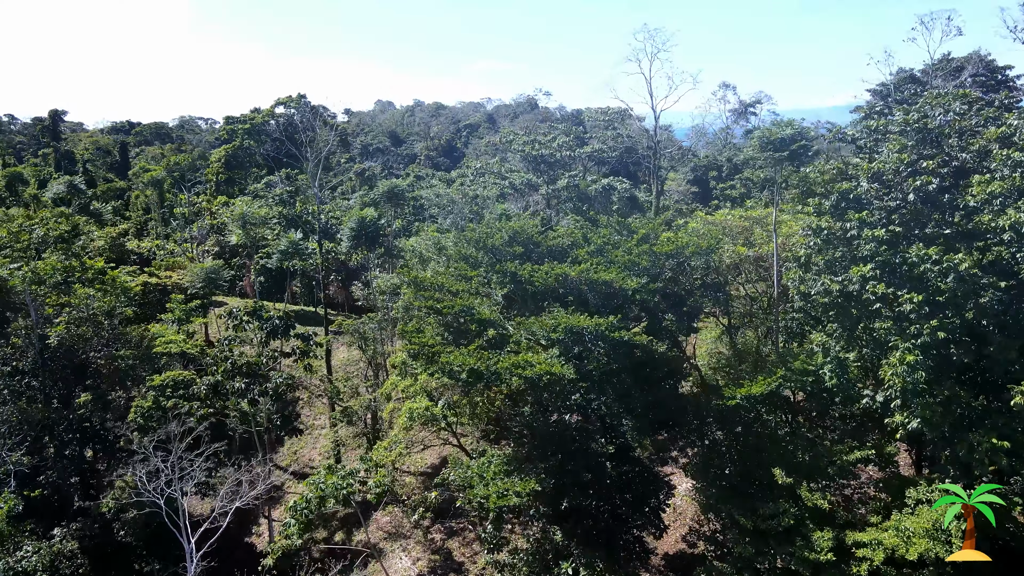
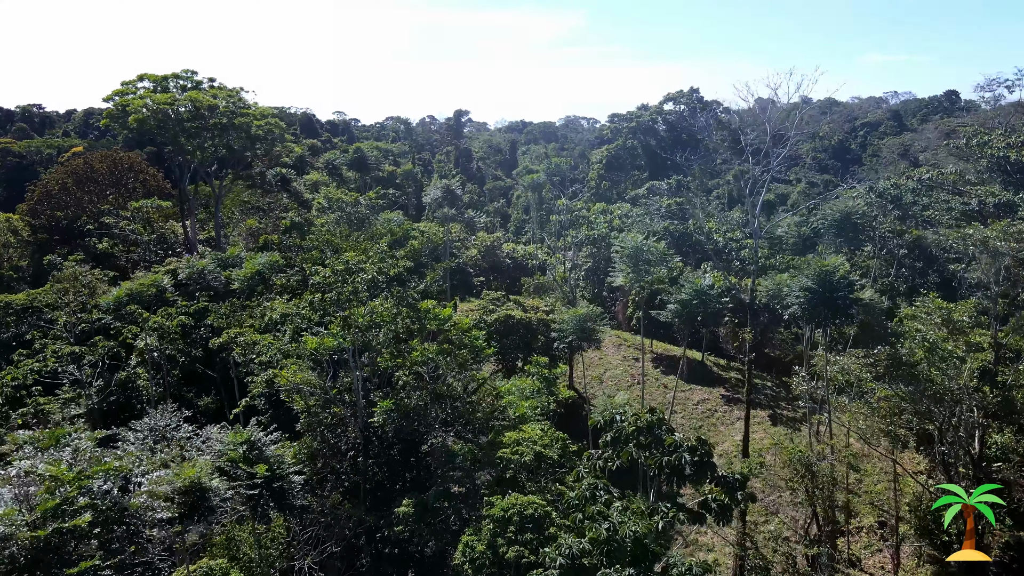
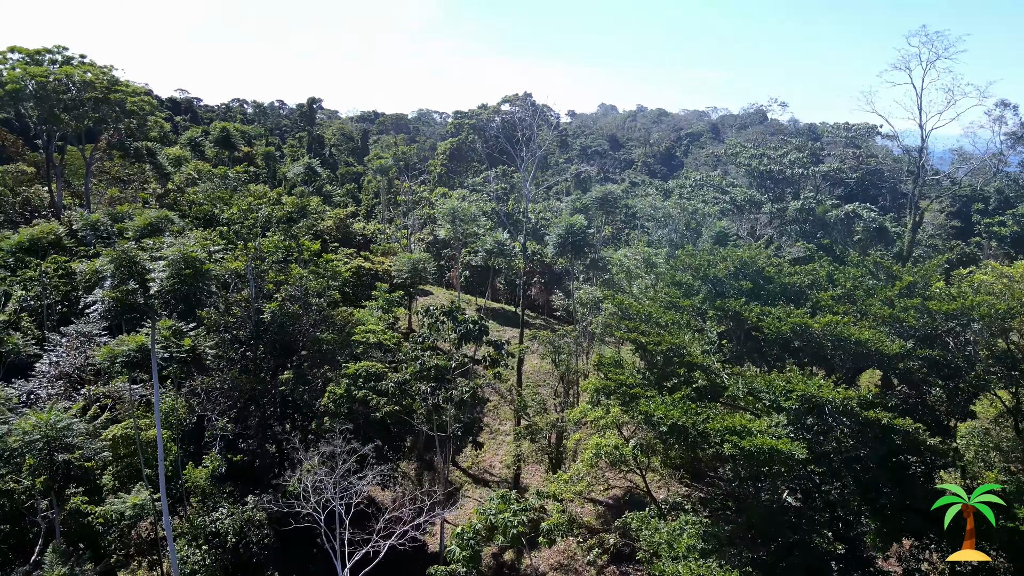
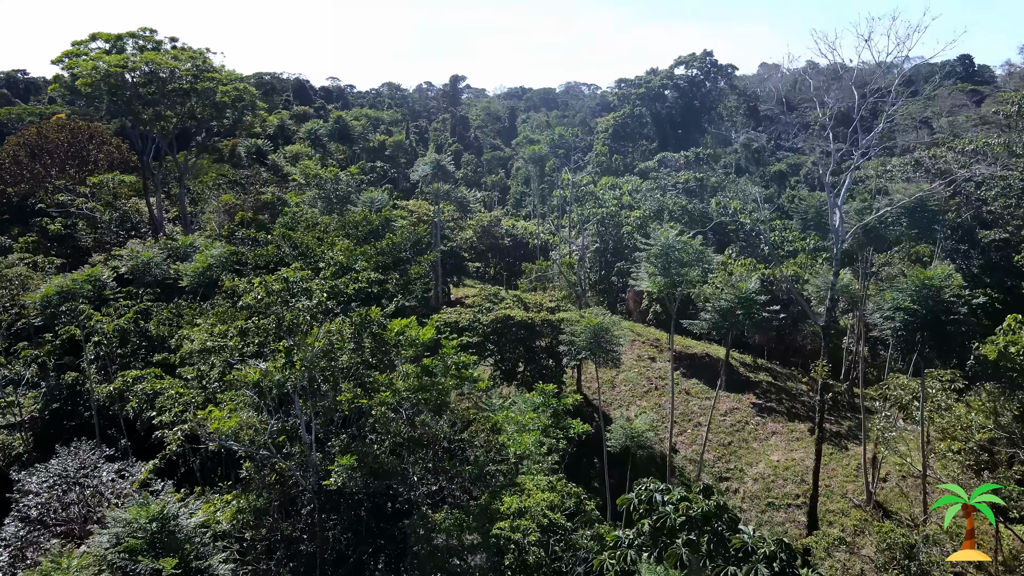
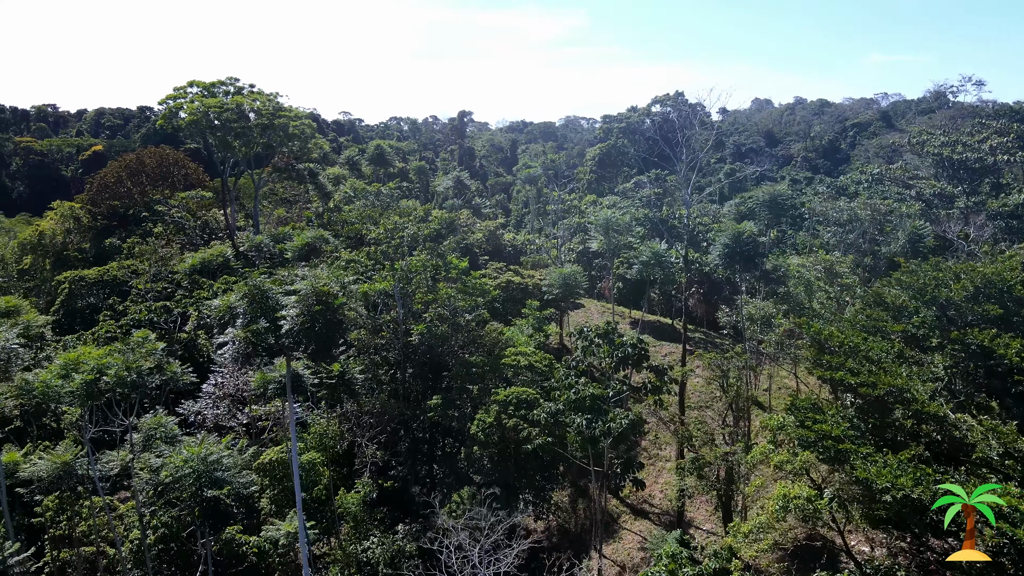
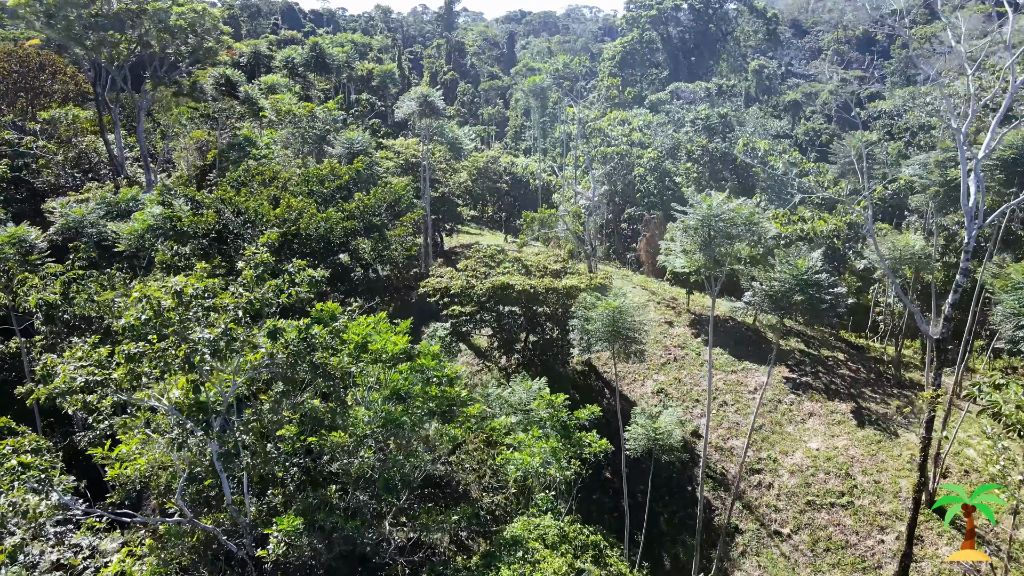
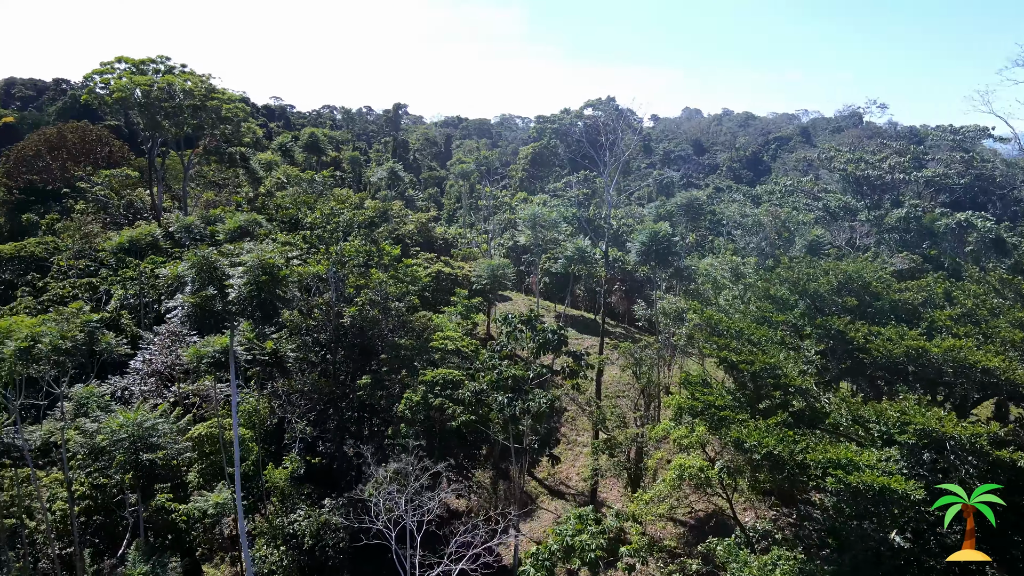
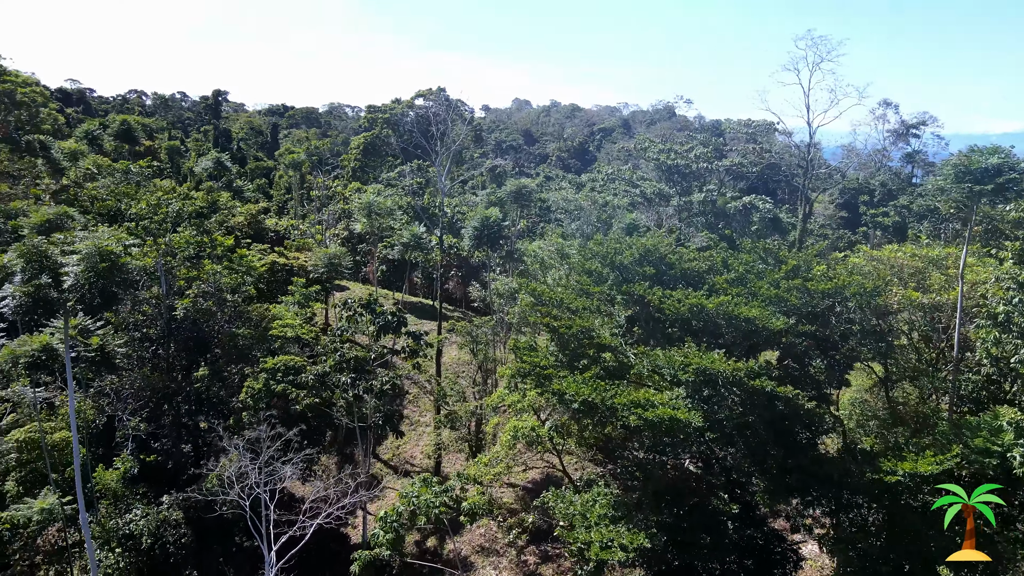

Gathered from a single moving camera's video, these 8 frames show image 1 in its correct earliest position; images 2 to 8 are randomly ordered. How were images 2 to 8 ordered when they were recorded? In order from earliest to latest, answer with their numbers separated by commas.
8, 3, 7, 5, 2, 4, 6
